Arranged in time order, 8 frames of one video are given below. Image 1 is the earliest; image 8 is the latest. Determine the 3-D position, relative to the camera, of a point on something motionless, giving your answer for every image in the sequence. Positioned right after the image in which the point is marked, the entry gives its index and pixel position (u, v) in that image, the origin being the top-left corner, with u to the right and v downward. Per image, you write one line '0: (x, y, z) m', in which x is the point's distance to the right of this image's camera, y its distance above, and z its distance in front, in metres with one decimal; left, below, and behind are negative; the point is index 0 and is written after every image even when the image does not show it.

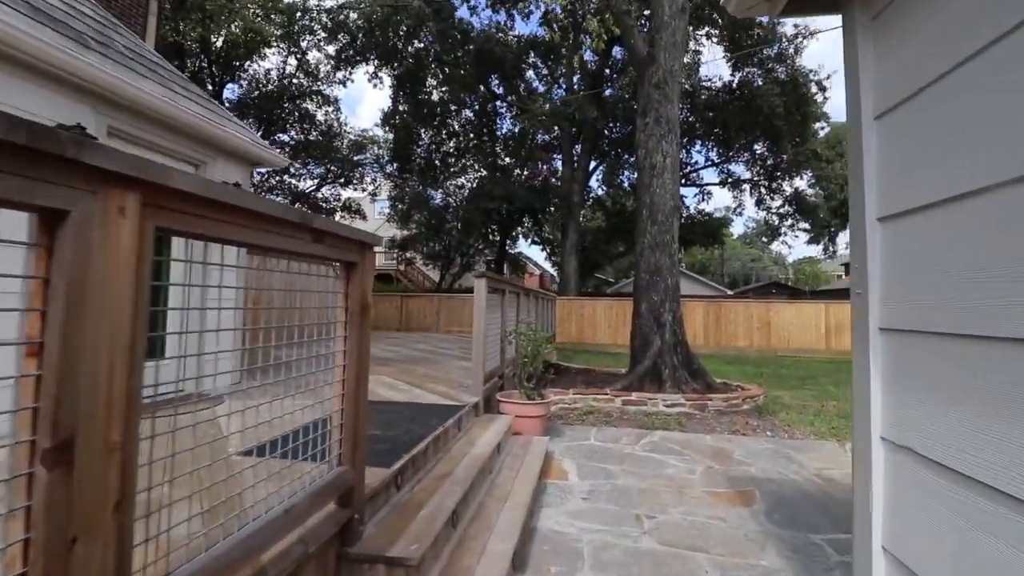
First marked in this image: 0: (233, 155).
0: (-2.6, +1.2, +4.4) m
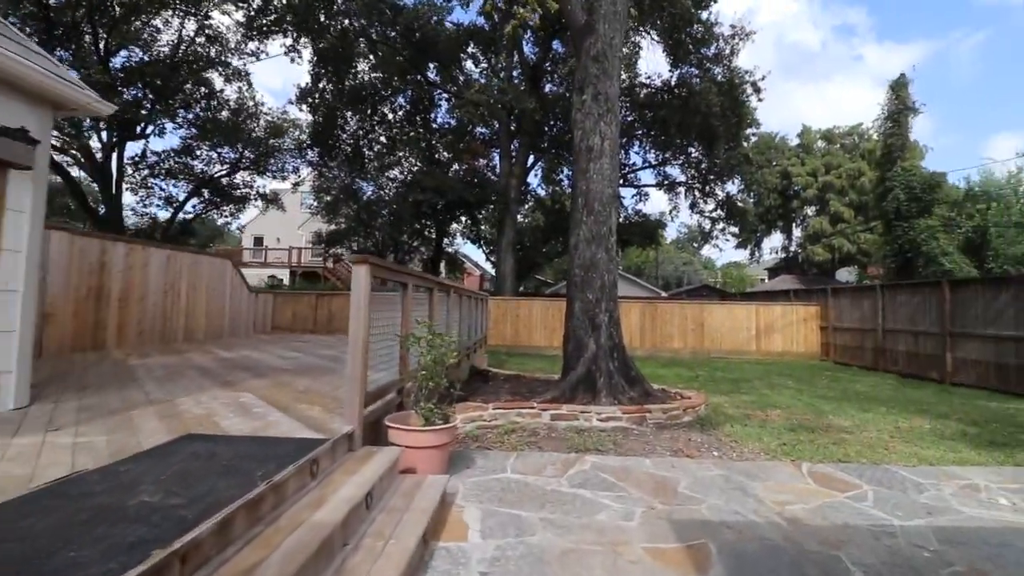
0: (-3.3, +1.3, +3.2) m
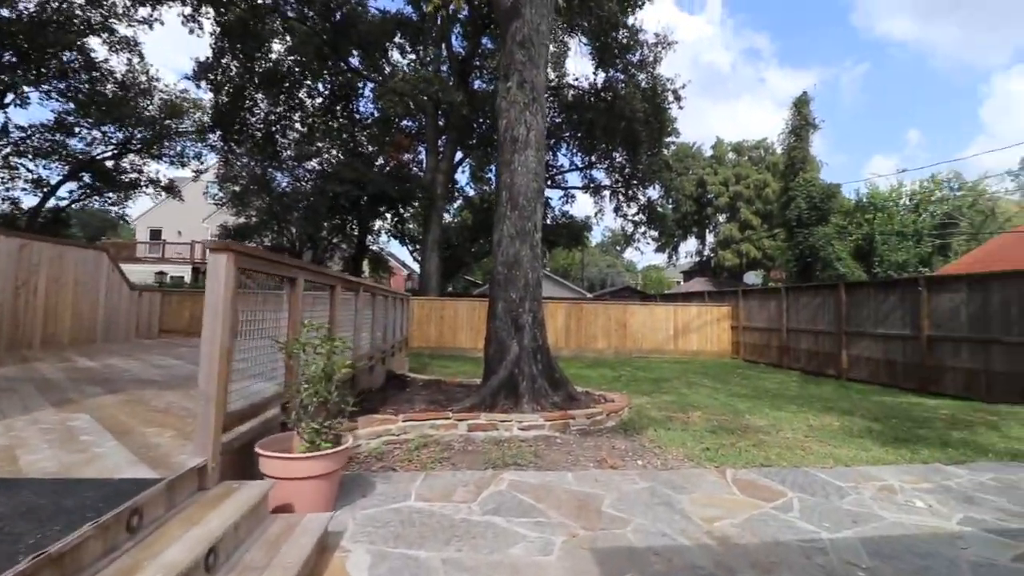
0: (-3.8, +1.4, +2.4) m
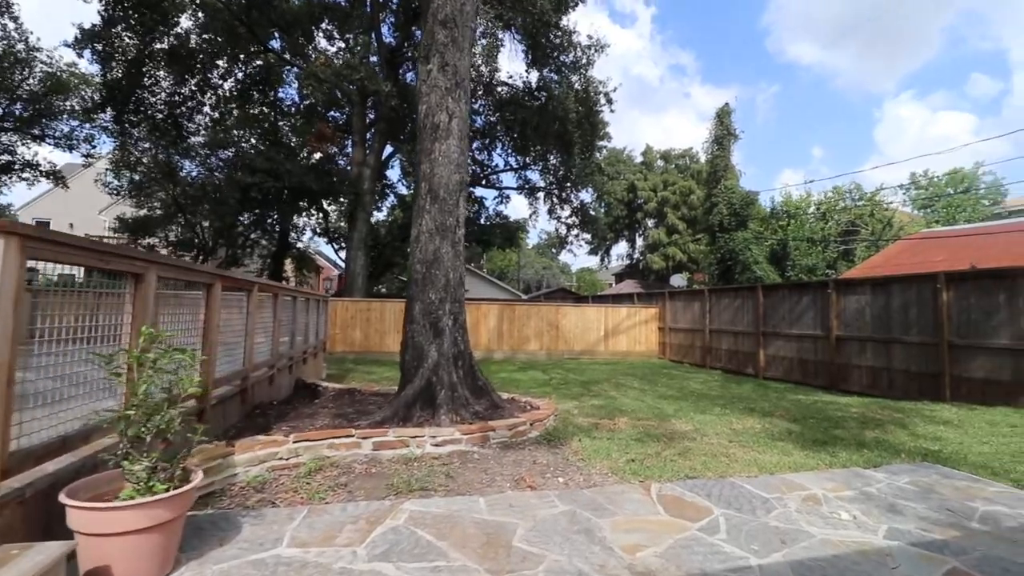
0: (-4.2, +1.4, +1.5) m
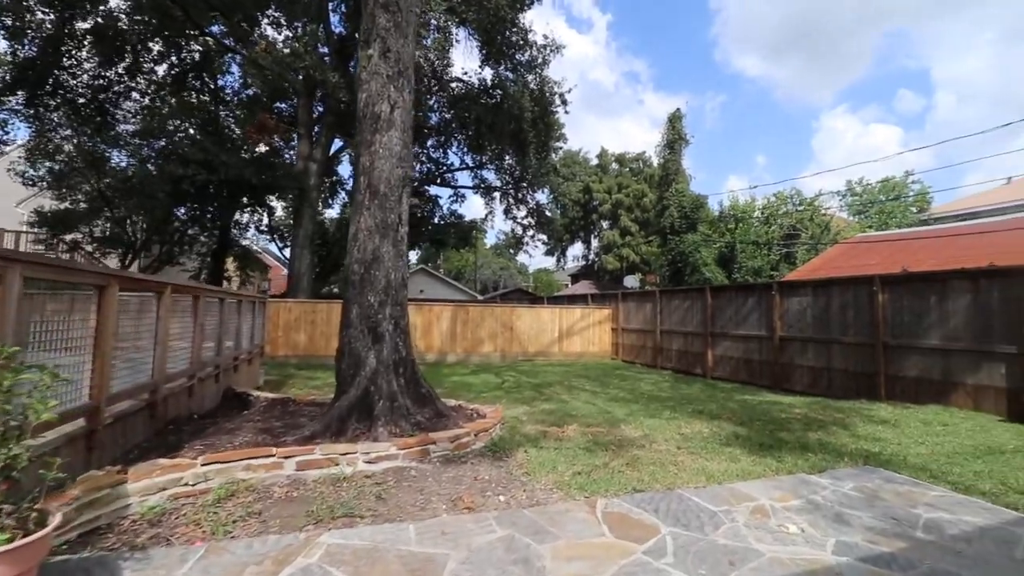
0: (-4.4, +1.4, +0.9) m
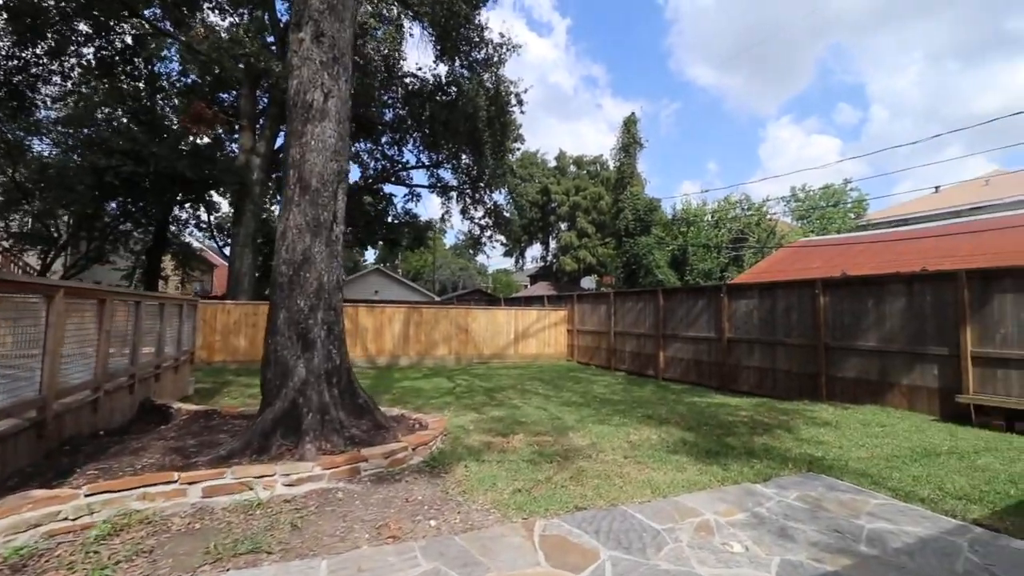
0: (-4.5, +1.4, +0.3) m
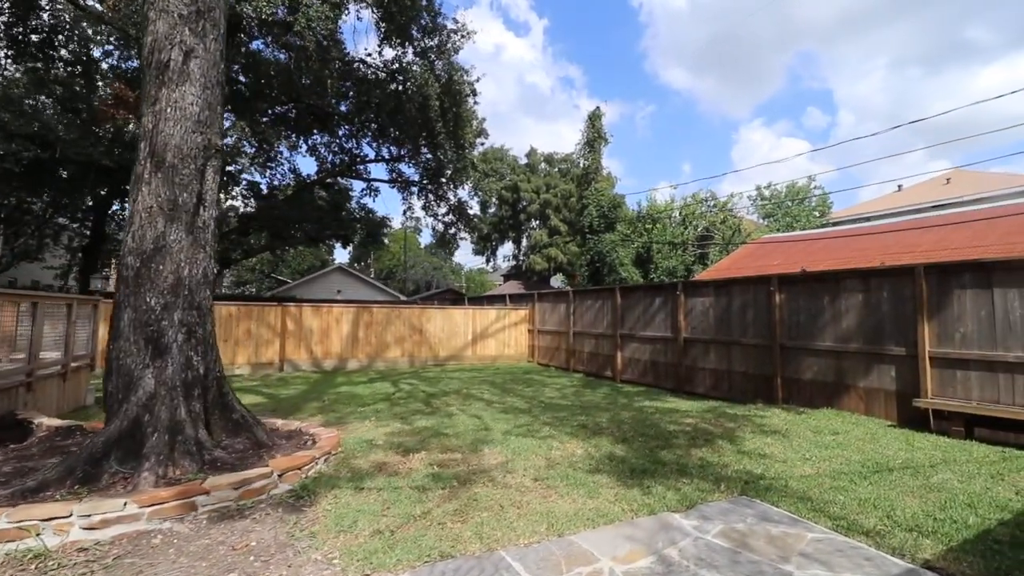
0: (-5.1, +1.4, -0.5) m
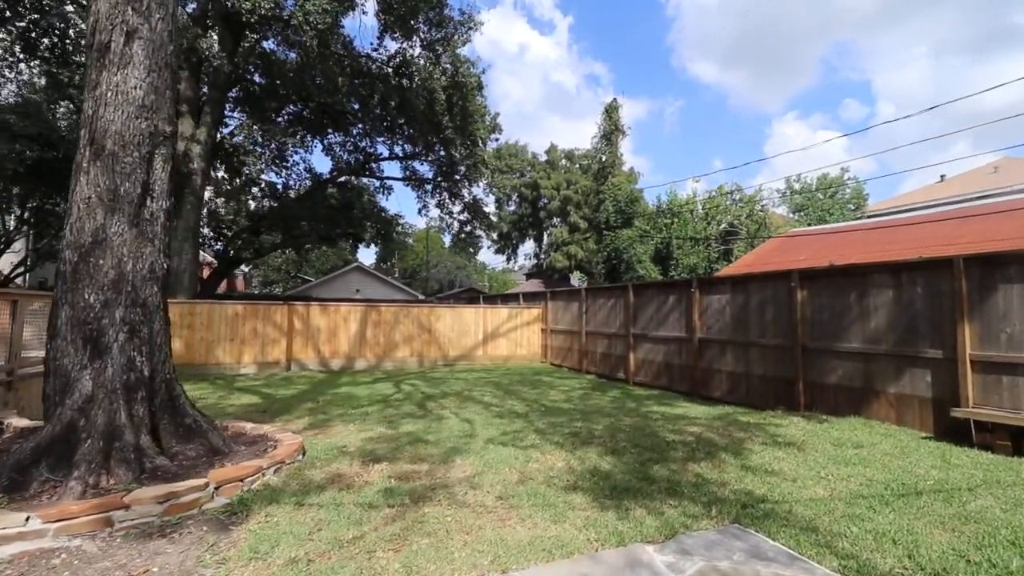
0: (-5.5, +1.4, -0.6) m
